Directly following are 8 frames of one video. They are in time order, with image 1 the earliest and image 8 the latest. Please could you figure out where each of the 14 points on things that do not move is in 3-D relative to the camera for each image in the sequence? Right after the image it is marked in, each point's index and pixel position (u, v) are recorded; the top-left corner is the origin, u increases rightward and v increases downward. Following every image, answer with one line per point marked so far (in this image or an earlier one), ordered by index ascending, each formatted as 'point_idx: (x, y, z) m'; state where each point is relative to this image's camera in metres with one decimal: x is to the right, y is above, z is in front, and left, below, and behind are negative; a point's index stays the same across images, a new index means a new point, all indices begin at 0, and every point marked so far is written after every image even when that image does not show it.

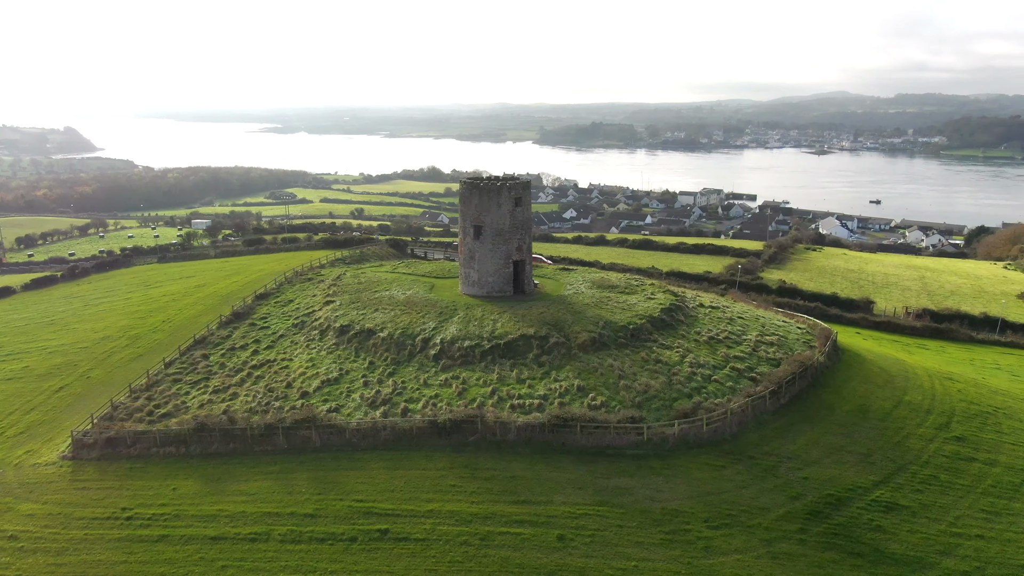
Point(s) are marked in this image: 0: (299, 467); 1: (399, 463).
0: (-4.3, -3.6, +16.6) m
1: (-2.2, -3.5, +16.4) m
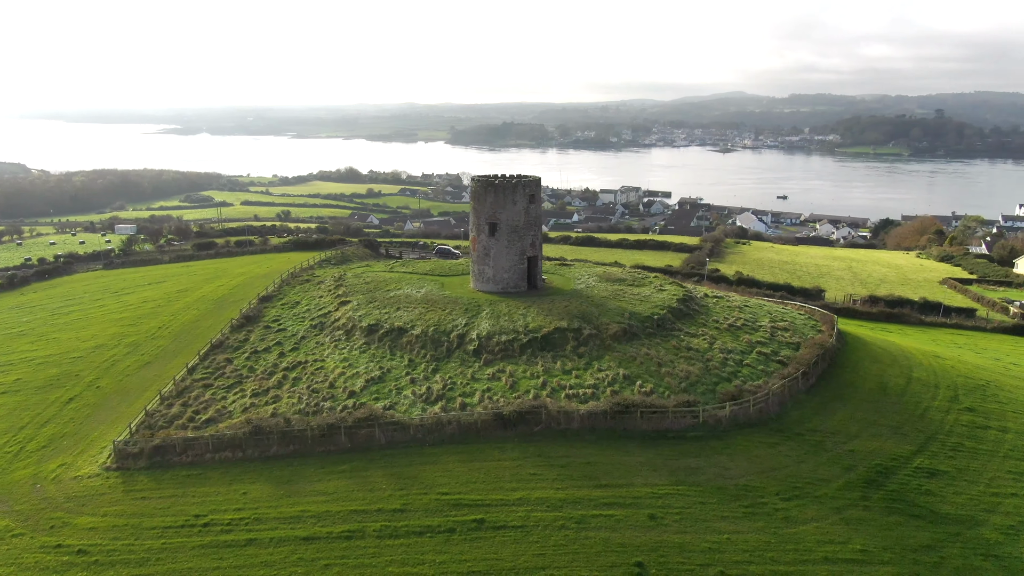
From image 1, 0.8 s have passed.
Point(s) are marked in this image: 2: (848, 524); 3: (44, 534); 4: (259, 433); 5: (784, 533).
0: (-2.9, -3.6, +16.7) m
1: (-0.8, -3.4, +16.7) m
2: (+6.2, -4.4, +15.1) m
3: (-9.2, -4.8, +15.9) m
4: (-5.5, -3.2, +17.8) m
5: (+4.9, -4.4, +14.7) m
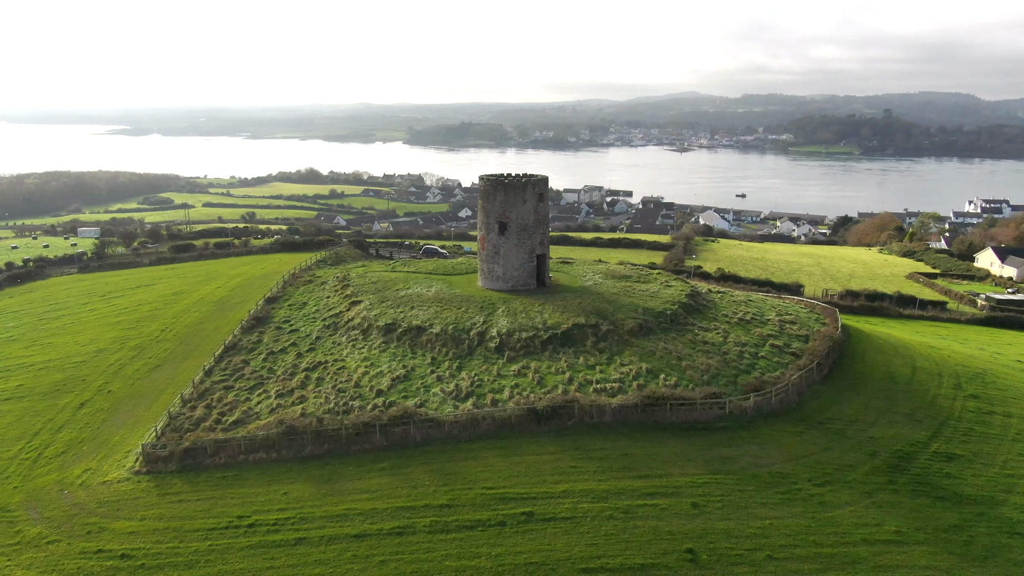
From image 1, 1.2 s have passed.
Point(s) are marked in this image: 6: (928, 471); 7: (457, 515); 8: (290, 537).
0: (-2.1, -3.6, +16.8) m
1: (0.0, -3.4, +16.9) m
2: (+7.1, -4.2, +15.7) m
3: (-8.3, -4.9, +15.7) m
4: (-4.8, -3.2, +17.8) m
5: (+5.8, -4.3, +15.2) m
6: (+8.7, -3.8, +16.9) m
7: (-1.0, -4.2, +15.1) m
8: (-4.1, -4.6, +15.0) m
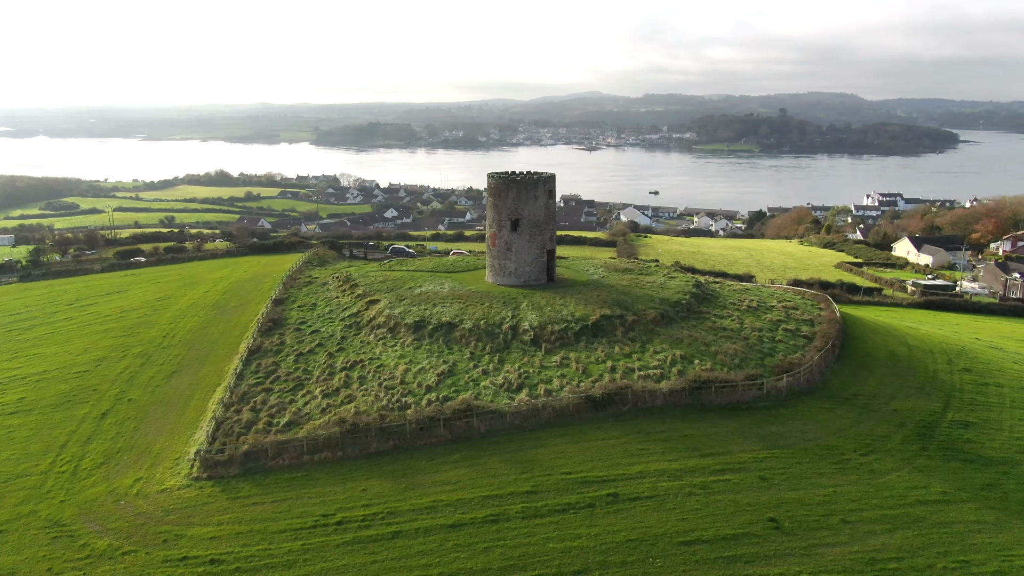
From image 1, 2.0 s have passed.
0: (-0.6, -3.5, +17.2) m
1: (+1.4, -3.2, +17.5) m
2: (+8.6, -3.9, +17.1) m
3: (-6.7, -4.9, +15.4) m
4: (-3.4, -3.1, +17.8) m
5: (+7.4, -4.0, +16.5) m
6: (+10.0, -3.4, +18.5) m
7: (+0.6, -4.1, +15.6) m
8: (-2.4, -4.5, +15.2) m
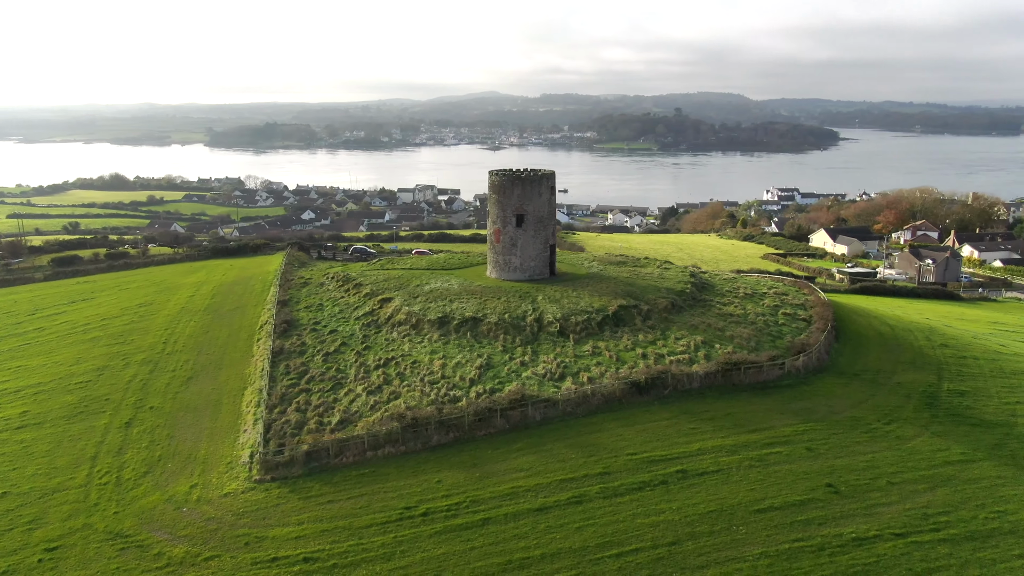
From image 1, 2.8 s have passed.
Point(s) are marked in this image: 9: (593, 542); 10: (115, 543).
0: (+0.7, -3.3, +17.8) m
1: (+2.7, -3.0, +18.4) m
2: (+9.9, -3.4, +18.9) m
3: (-5.0, -5.0, +15.2) m
4: (-2.2, -3.1, +18.1) m
5: (+8.8, -3.6, +18.1) m
6: (+11.1, -3.0, +20.4) m
7: (+2.2, -3.9, +16.4) m
8: (-0.7, -4.4, +15.5) m
9: (+1.5, -4.6, +14.8) m
10: (-7.8, -5.0, +15.9) m
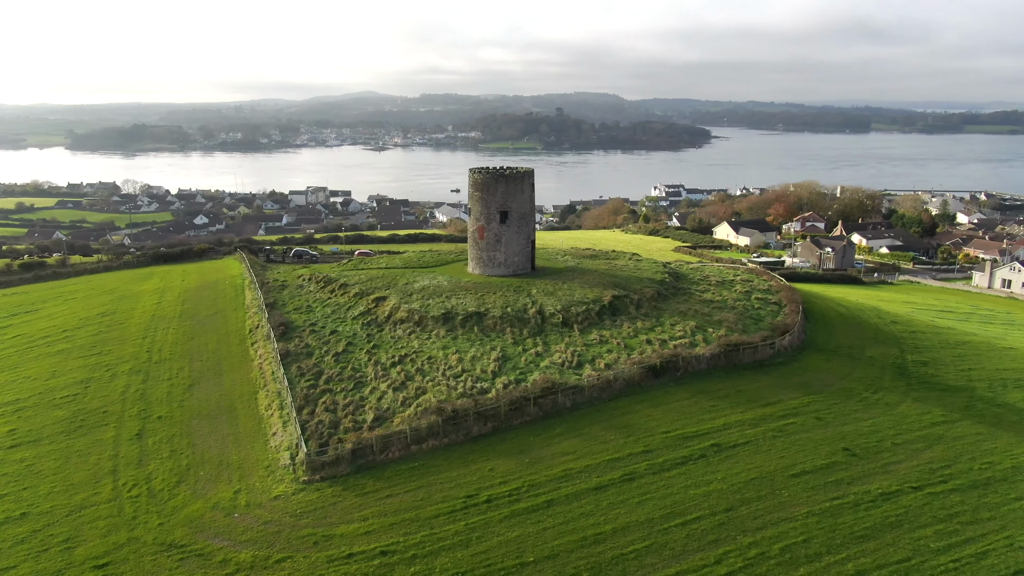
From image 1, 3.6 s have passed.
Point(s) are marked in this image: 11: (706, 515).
0: (+1.5, -3.1, +18.6) m
1: (+3.4, -2.7, +19.5) m
2: (+10.5, -2.9, +21.0) m
3: (-3.7, -4.9, +15.2) m
4: (-1.3, -3.0, +18.5) m
5: (+9.5, -3.1, +20.1) m
6: (+11.4, -2.4, +22.7) m
7: (+3.2, -3.6, +17.4) m
8: (+0.5, -4.3, +16.2) m
9: (+2.8, -4.4, +15.8) m
10: (-6.5, -5.1, +15.5) m
11: (+3.8, -4.4, +15.7) m
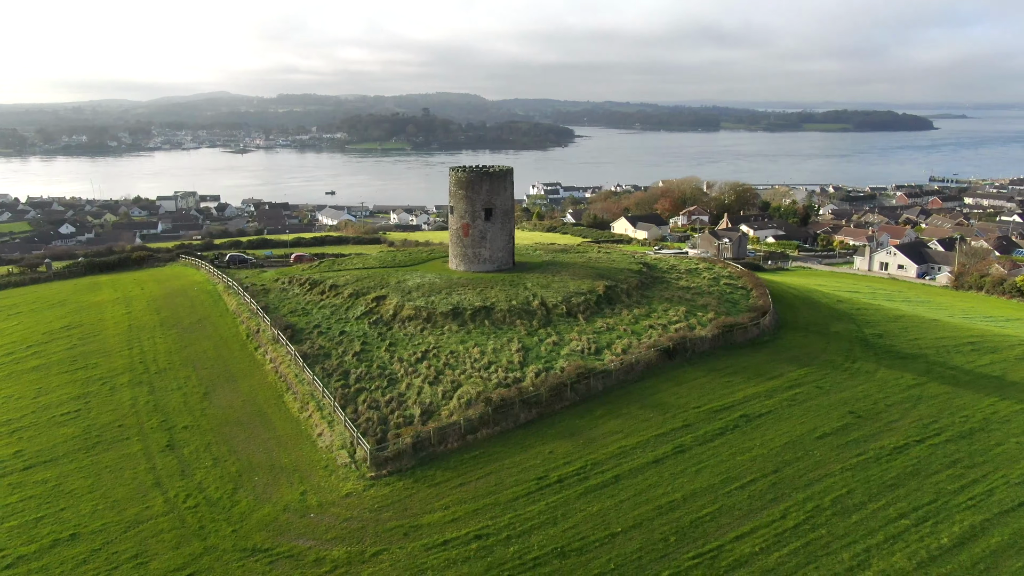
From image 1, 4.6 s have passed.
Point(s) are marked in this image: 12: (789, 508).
0: (+2.5, -2.8, +19.8) m
1: (+4.2, -2.4, +20.9) m
2: (+11.0, -2.3, +23.6) m
3: (-2.0, -4.9, +15.6) m
4: (-0.3, -2.8, +19.1) m
5: (+10.1, -2.5, +22.6) m
6: (+11.6, -1.8, +25.5) m
7: (+4.4, -3.3, +18.9) m
8: (+1.9, -4.0, +17.2) m
9: (+4.3, -4.1, +17.2) m
10: (-4.8, -5.1, +15.4) m
11: (+5.3, -4.0, +17.3) m
12: (+5.6, -4.5, +16.5) m
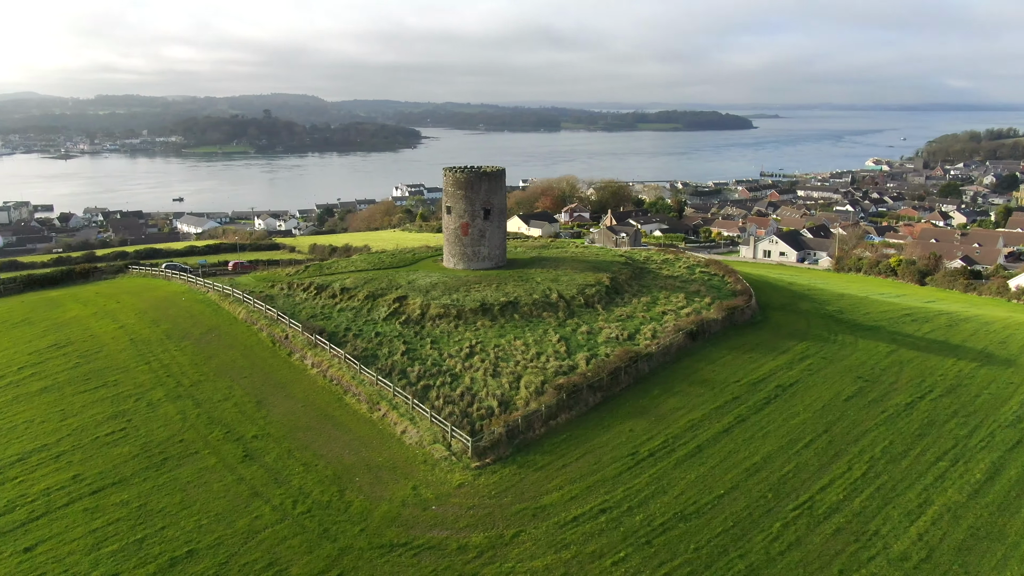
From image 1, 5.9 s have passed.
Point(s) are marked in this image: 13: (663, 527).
0: (+4.1, -2.5, +21.4) m
1: (+5.5, -2.0, +22.9) m
2: (+11.6, -1.7, +26.8) m
3: (+0.6, -4.7, +16.4) m
4: (+1.5, -2.6, +20.3) m
5: (+11.0, -1.9, +25.6) m
6: (+11.8, -1.1, +28.8) m
7: (+6.1, -2.9, +20.9) m
8: (+4.1, -3.7, +18.8) m
9: (+6.4, -3.7, +19.2) m
10: (-2.1, -5.1, +15.7) m
11: (+7.3, -3.6, +19.5) m
12: (+7.8, -4.0, +18.8) m
13: (+3.0, -4.8, +16.2) m
